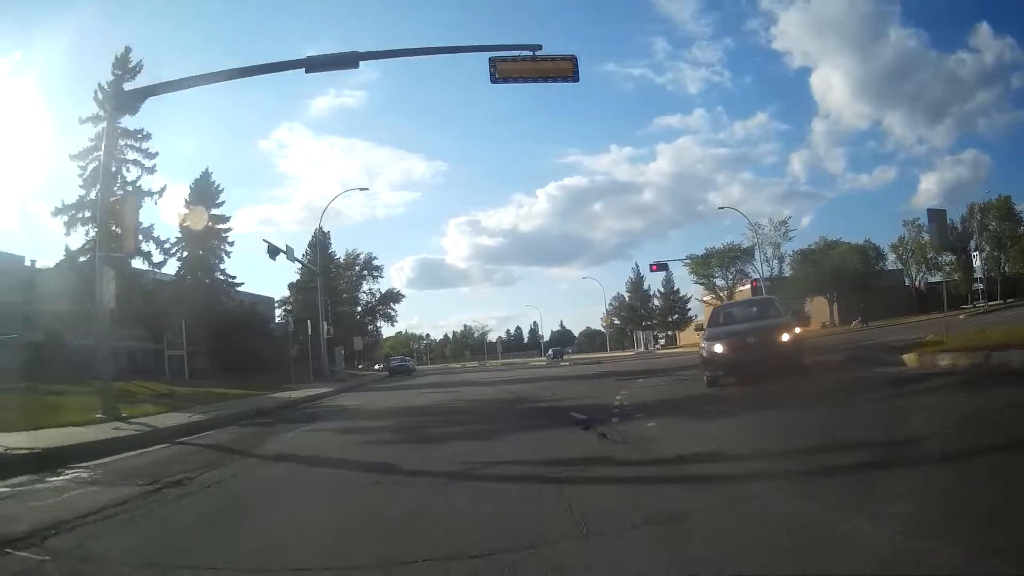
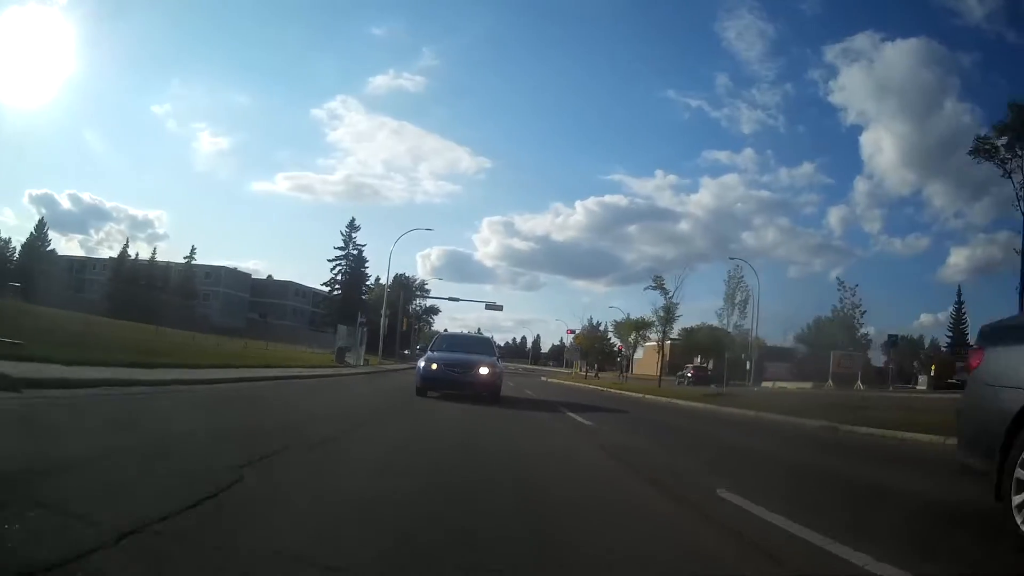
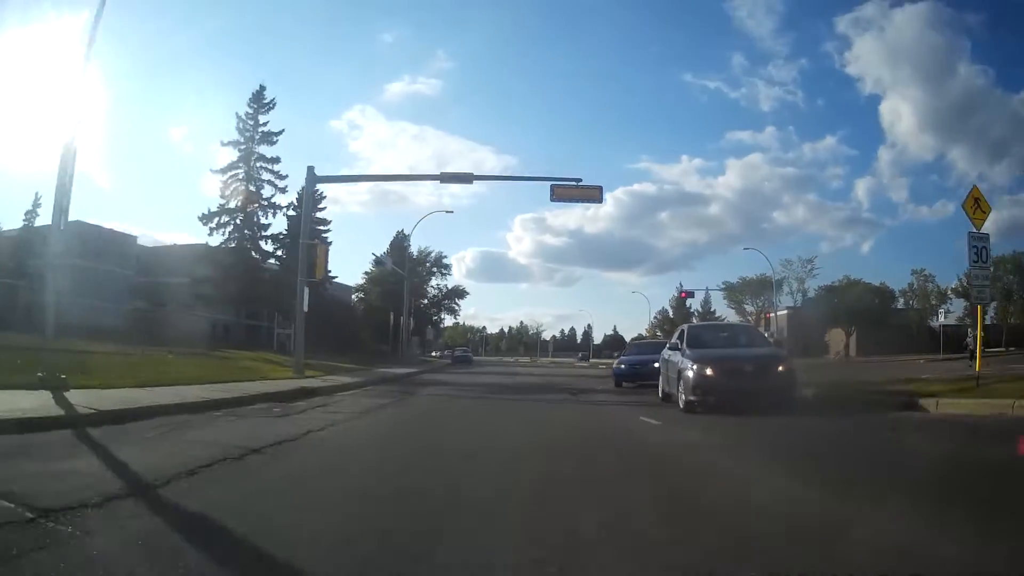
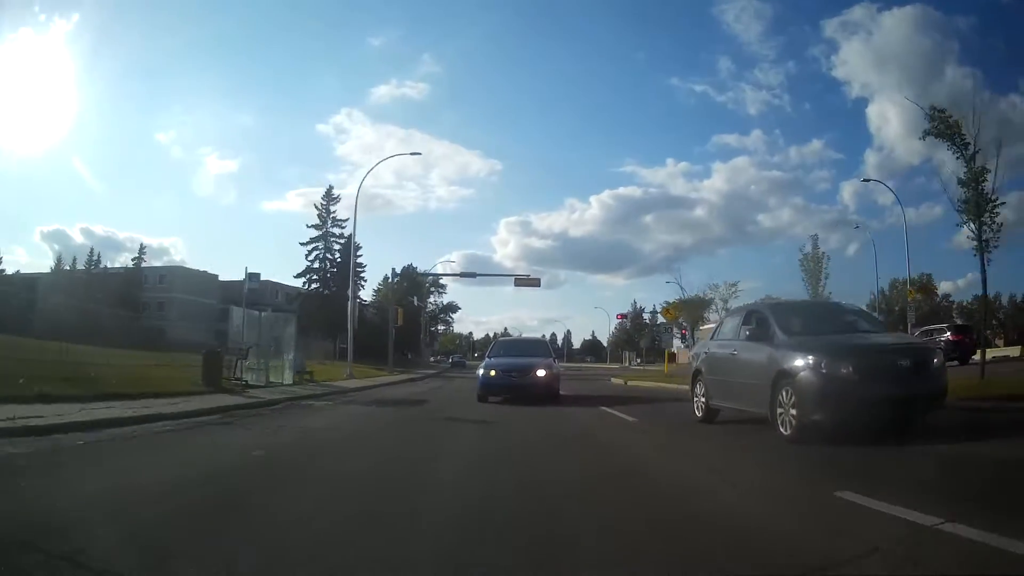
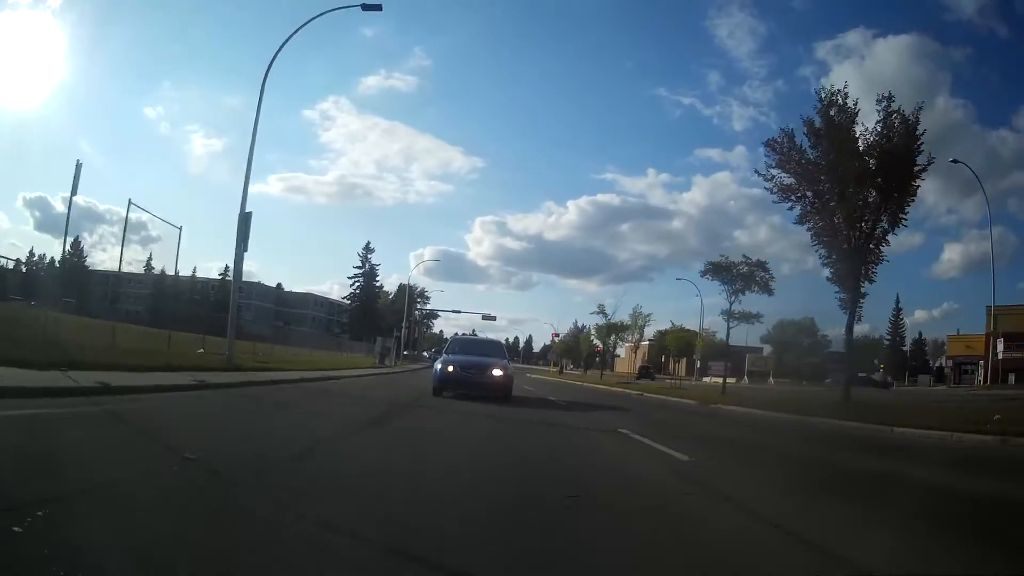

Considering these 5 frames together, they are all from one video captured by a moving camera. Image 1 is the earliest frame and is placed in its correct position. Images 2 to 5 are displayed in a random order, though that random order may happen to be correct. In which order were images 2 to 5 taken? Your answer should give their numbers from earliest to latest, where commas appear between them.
3, 4, 2, 5
